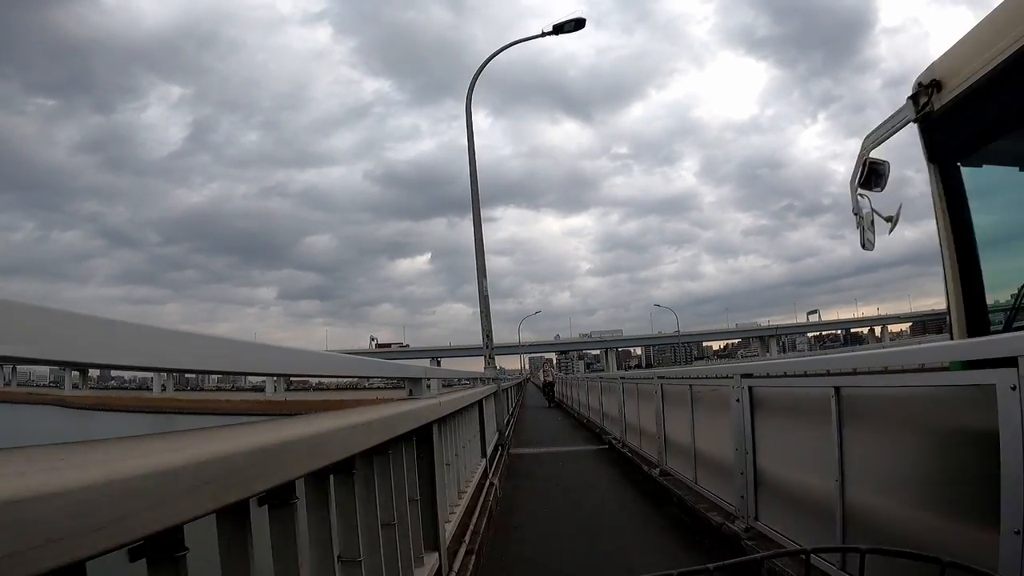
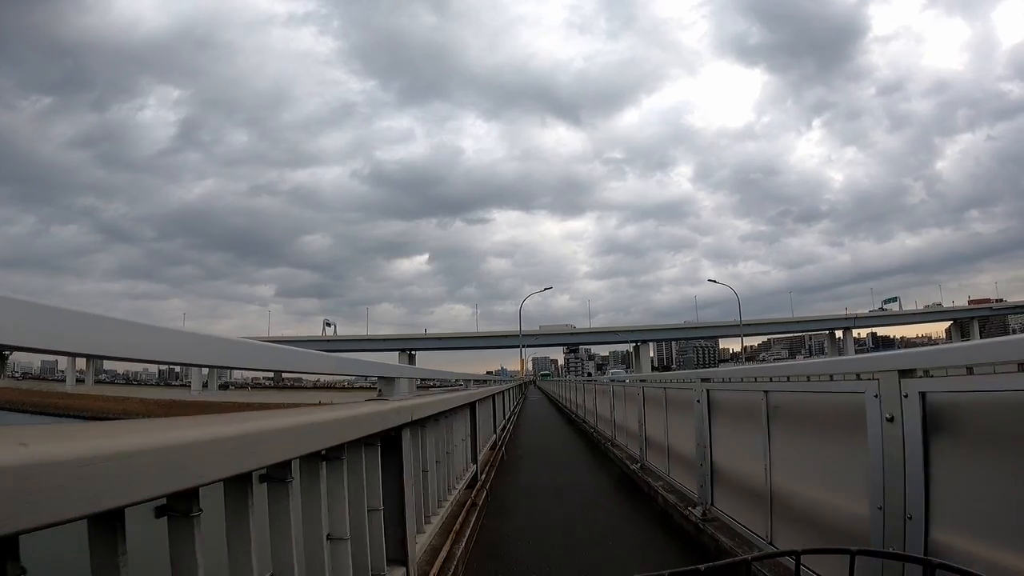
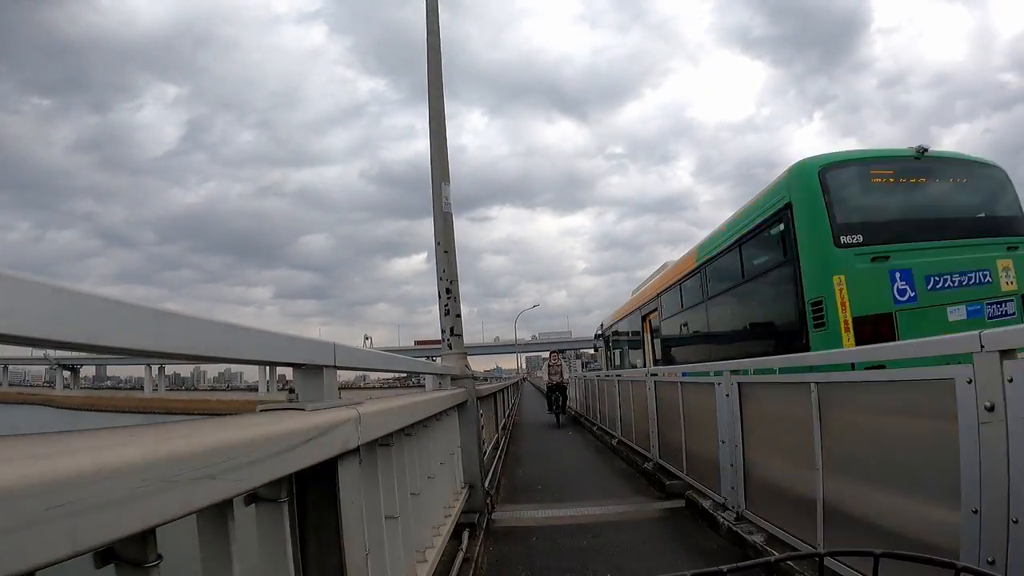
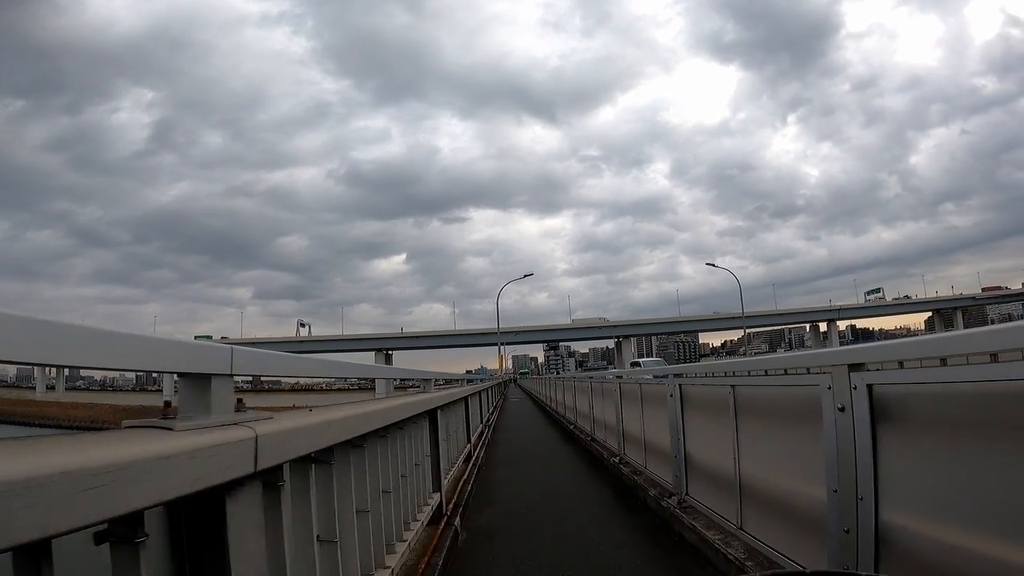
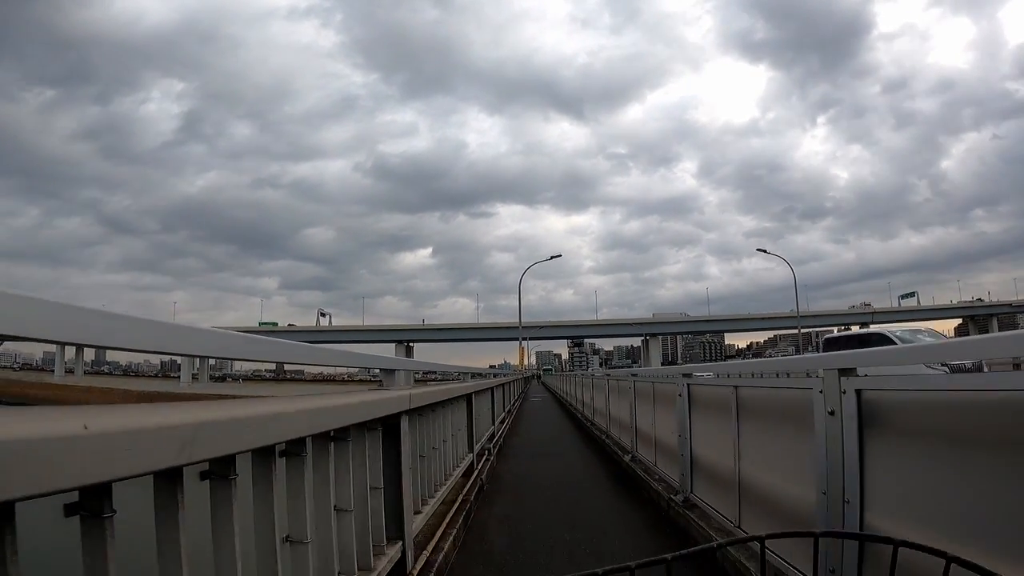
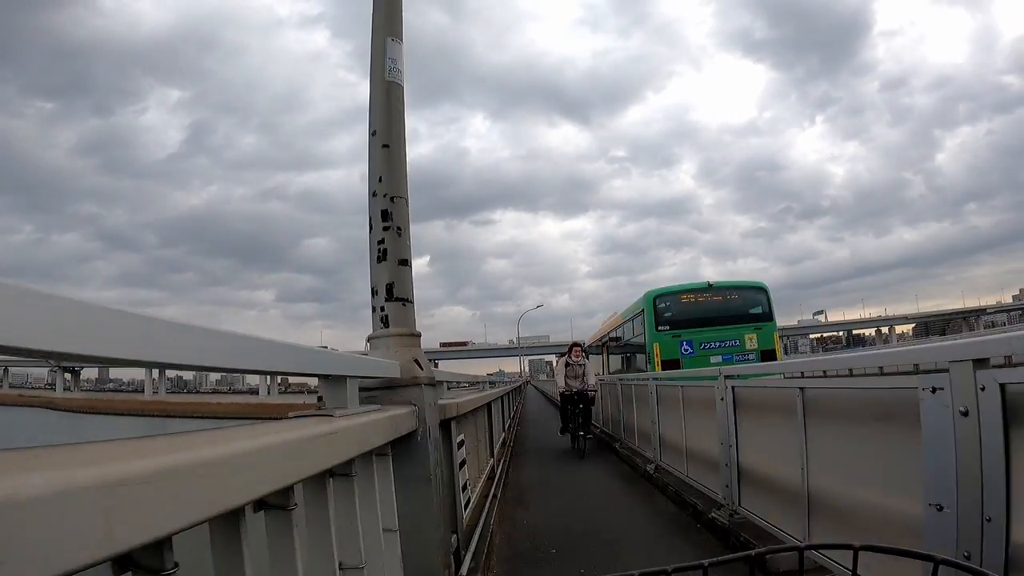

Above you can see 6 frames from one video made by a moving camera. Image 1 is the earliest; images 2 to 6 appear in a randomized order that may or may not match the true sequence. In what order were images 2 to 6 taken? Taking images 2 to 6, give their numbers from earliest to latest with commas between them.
3, 6, 2, 4, 5
